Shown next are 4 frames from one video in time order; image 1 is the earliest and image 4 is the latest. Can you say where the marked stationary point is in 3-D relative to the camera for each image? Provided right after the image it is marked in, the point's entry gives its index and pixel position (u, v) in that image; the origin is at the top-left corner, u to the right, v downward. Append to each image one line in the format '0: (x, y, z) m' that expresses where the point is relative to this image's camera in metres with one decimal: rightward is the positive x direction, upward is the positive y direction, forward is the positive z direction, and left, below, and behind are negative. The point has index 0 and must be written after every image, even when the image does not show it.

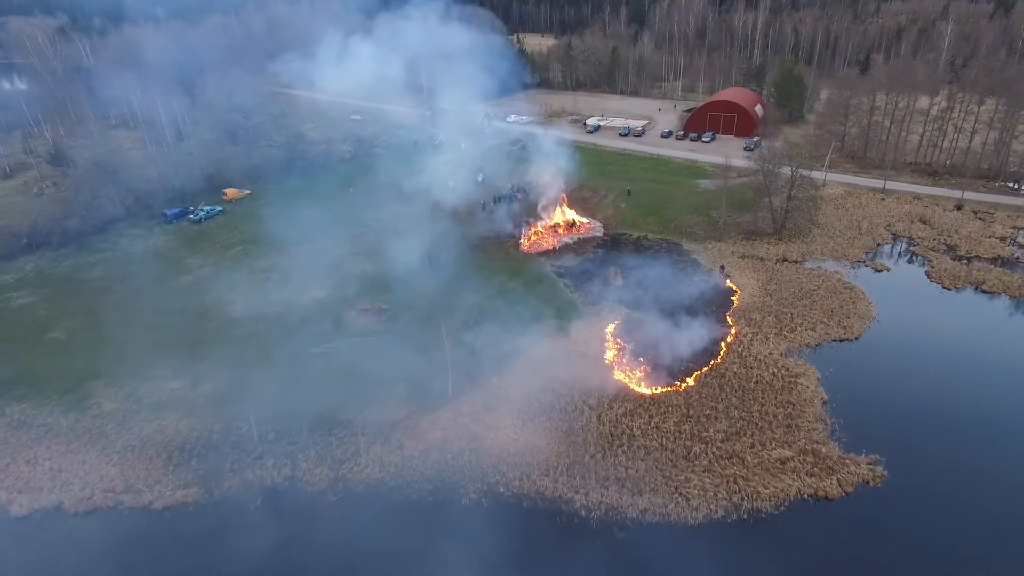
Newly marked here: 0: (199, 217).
0: (-9.3, +2.1, +18.6) m
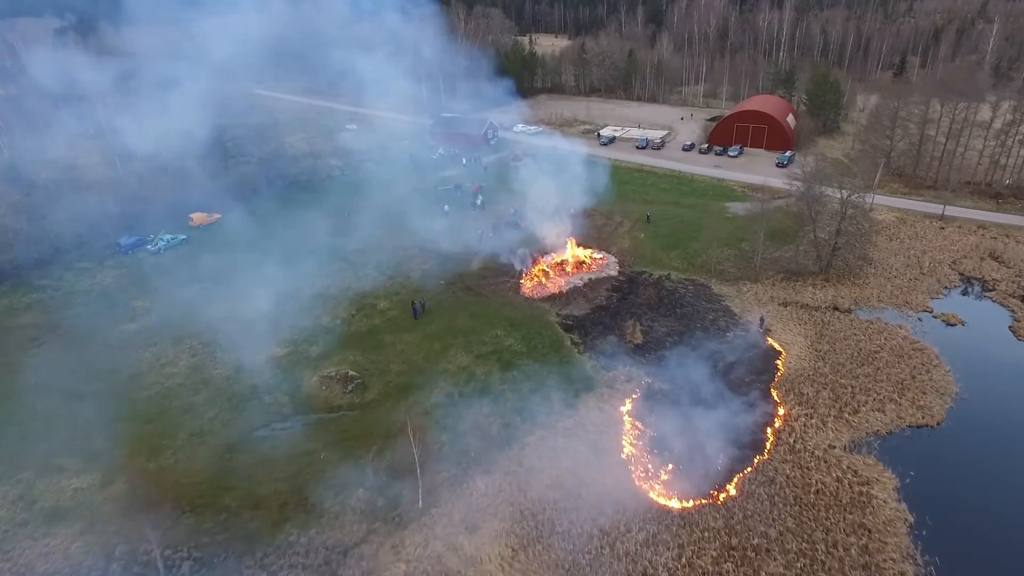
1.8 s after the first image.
0: (-9.2, +1.1, +16.3) m
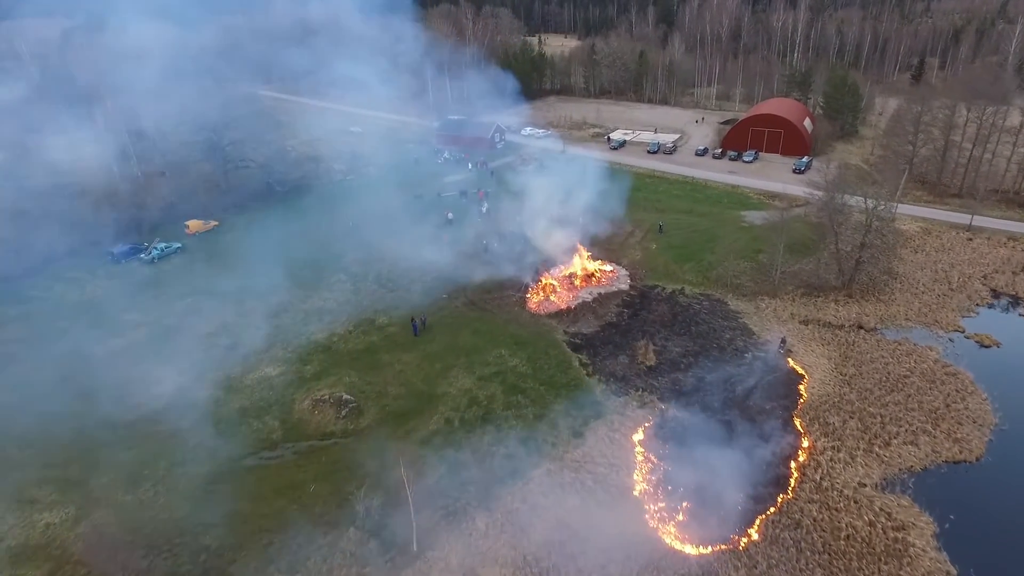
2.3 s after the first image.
0: (-9.1, +0.8, +15.8) m
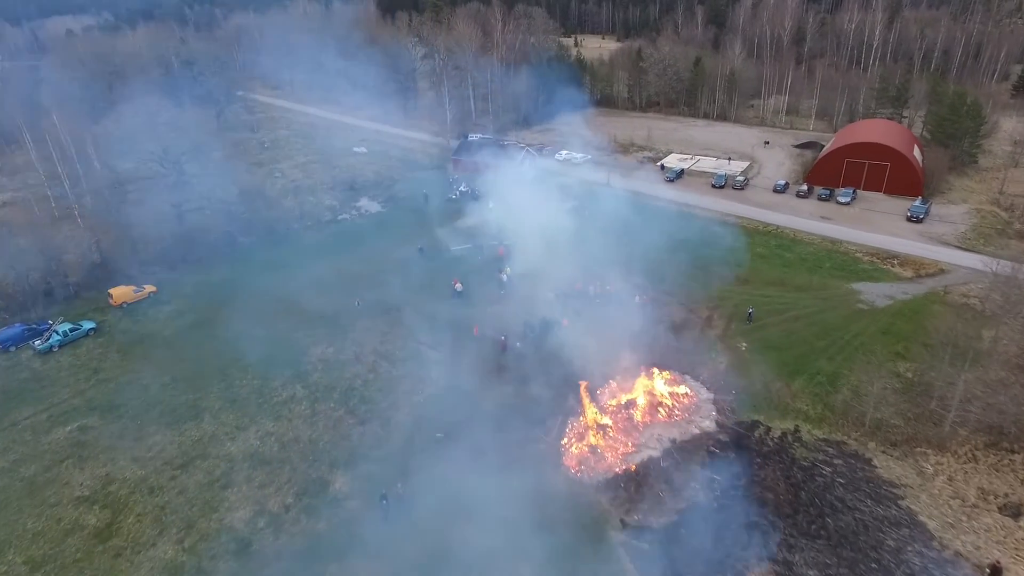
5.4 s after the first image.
0: (-8.6, -1.1, +11.5) m
